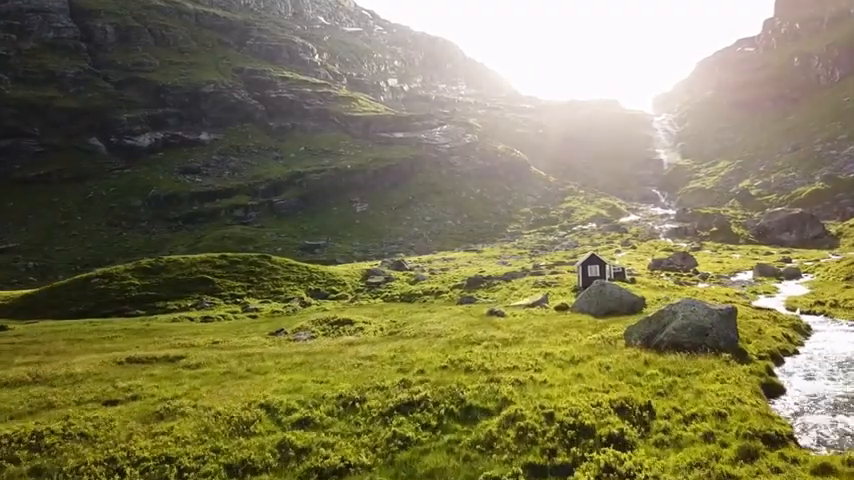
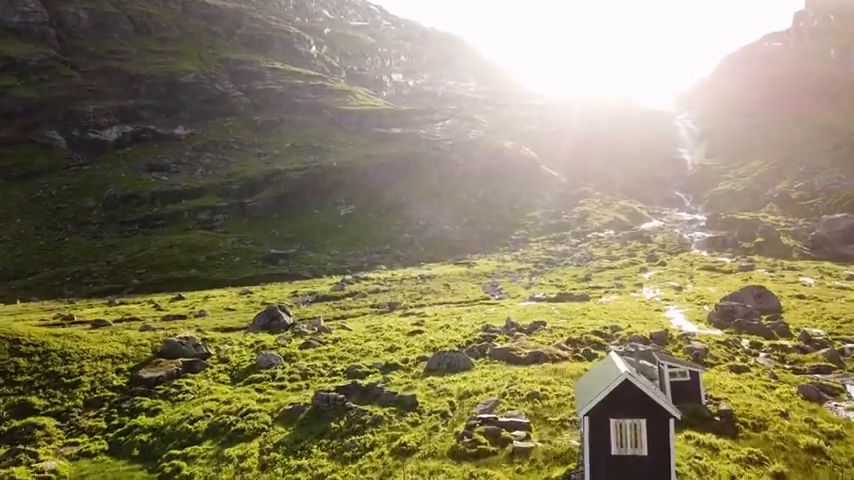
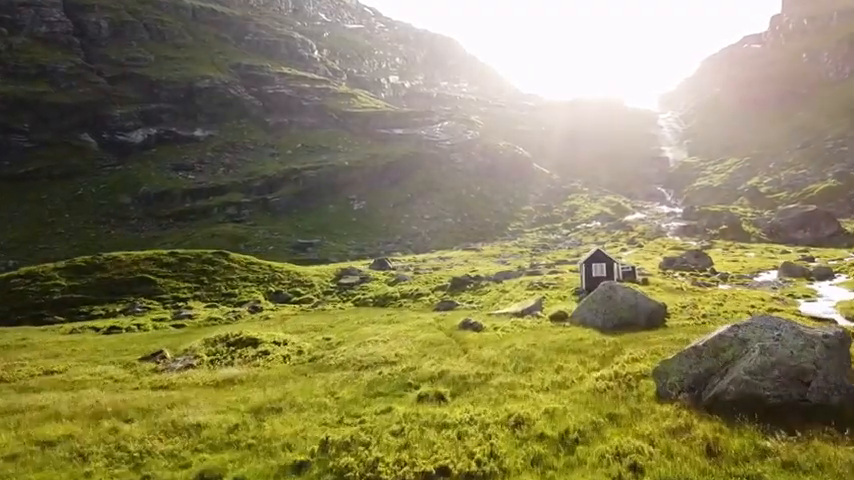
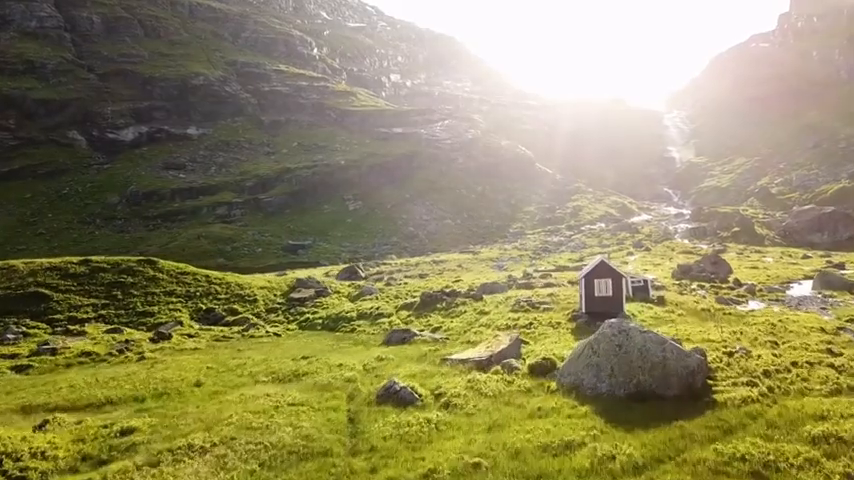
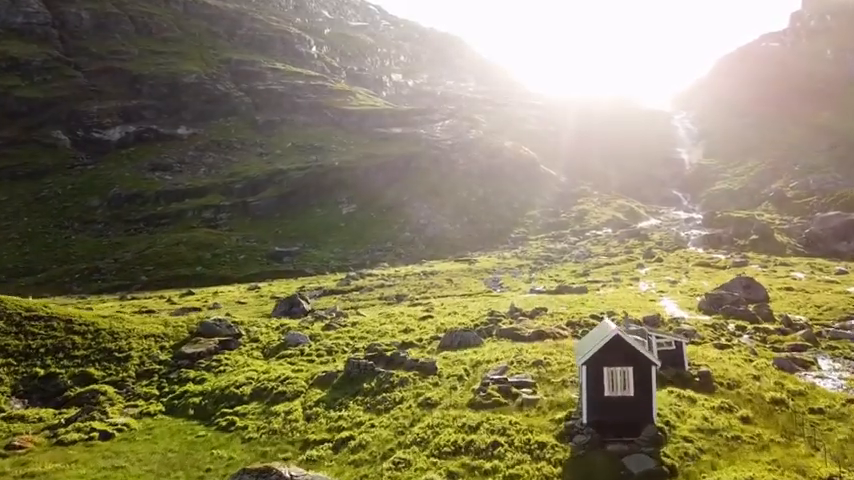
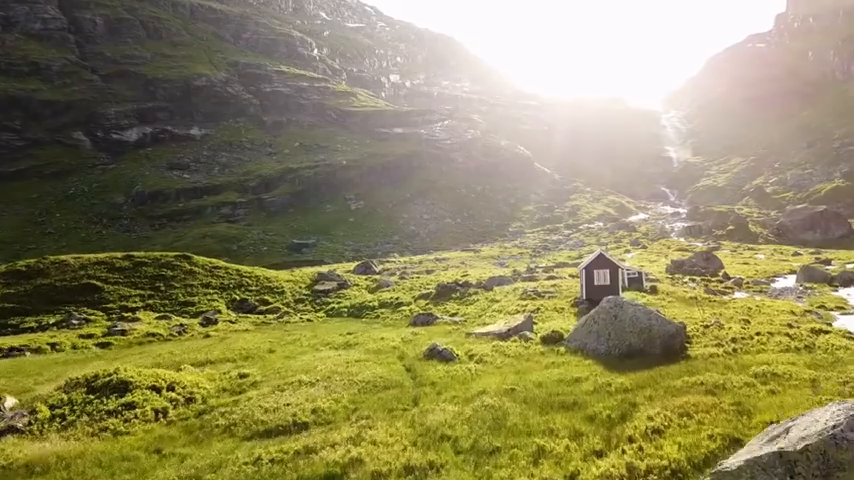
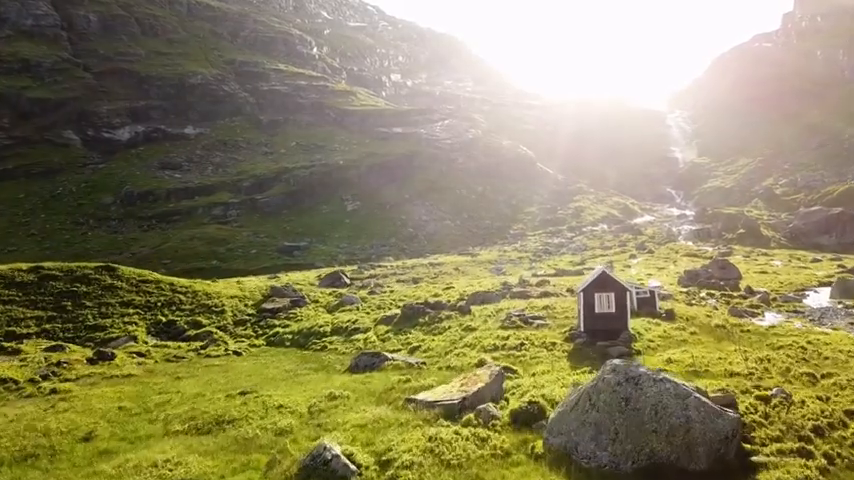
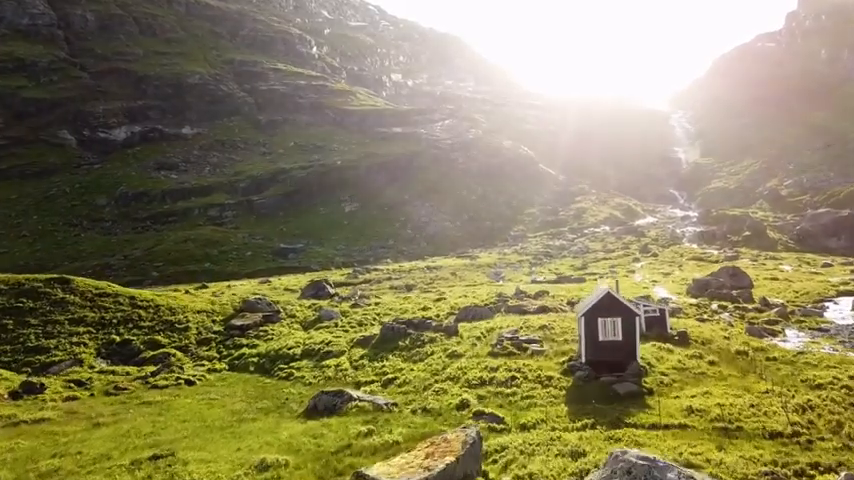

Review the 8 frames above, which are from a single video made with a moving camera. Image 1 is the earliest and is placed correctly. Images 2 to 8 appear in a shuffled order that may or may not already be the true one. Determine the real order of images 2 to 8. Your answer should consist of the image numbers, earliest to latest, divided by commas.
3, 6, 4, 7, 8, 5, 2
